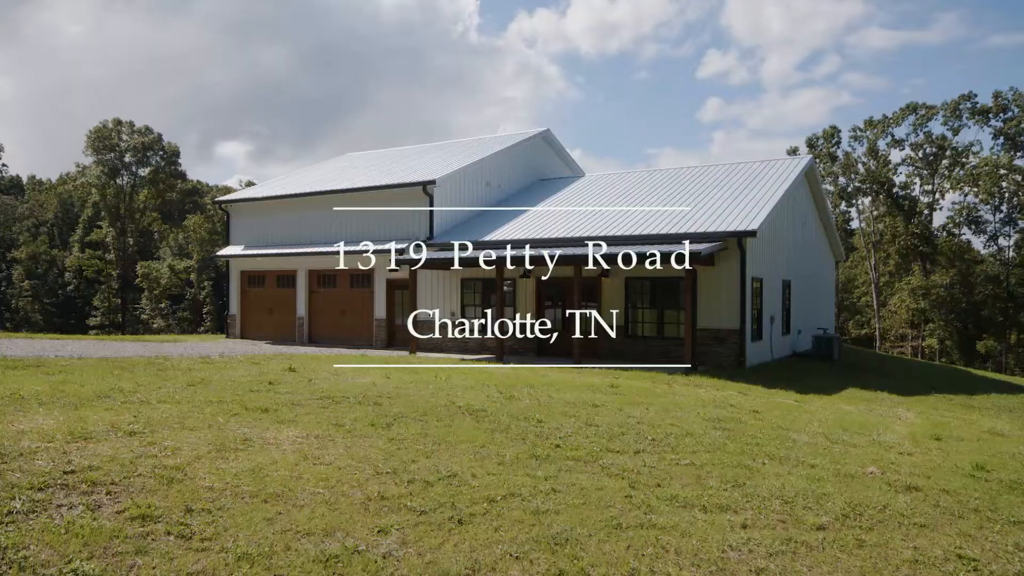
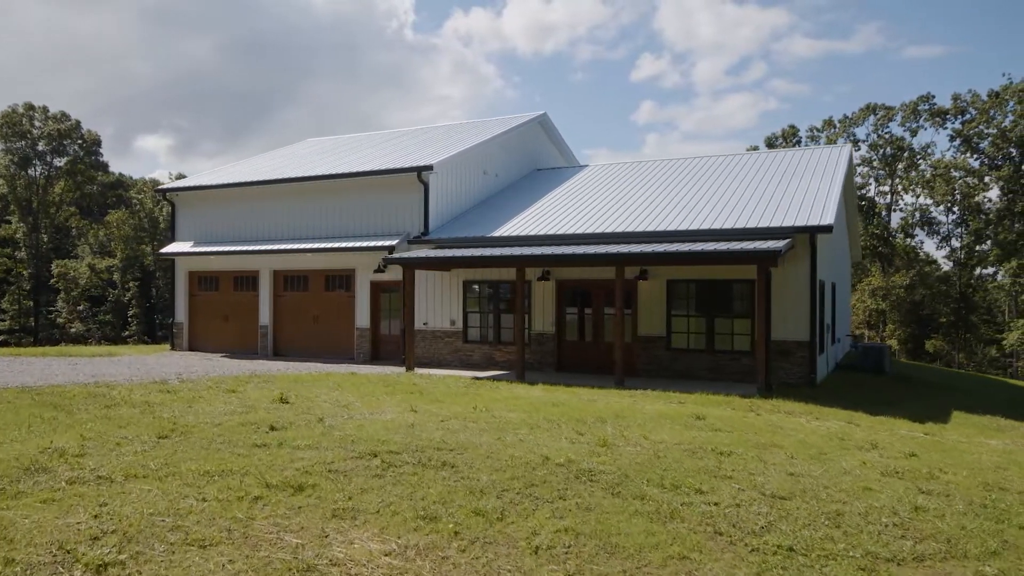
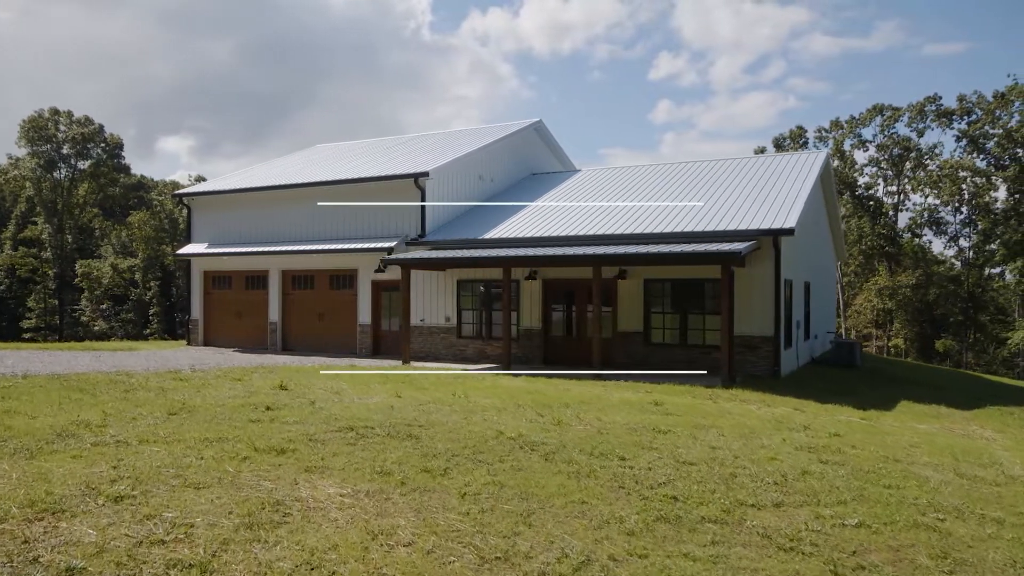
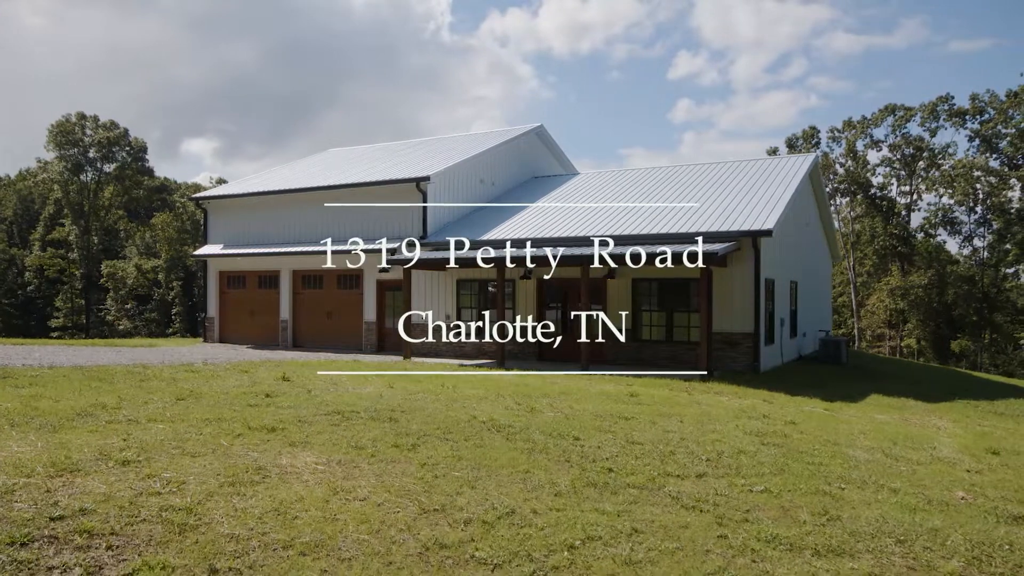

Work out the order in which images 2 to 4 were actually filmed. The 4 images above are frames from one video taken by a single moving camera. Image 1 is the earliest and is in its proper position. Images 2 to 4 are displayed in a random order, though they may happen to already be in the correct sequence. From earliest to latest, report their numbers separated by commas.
4, 3, 2
